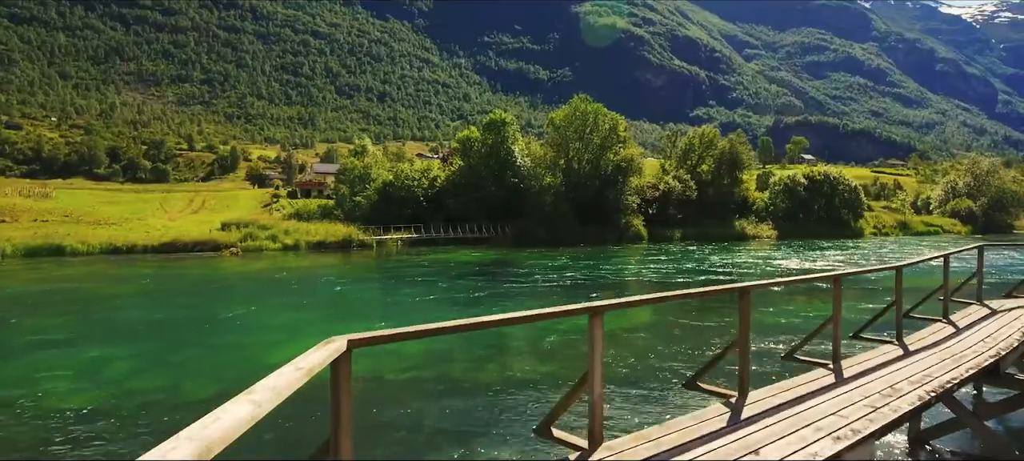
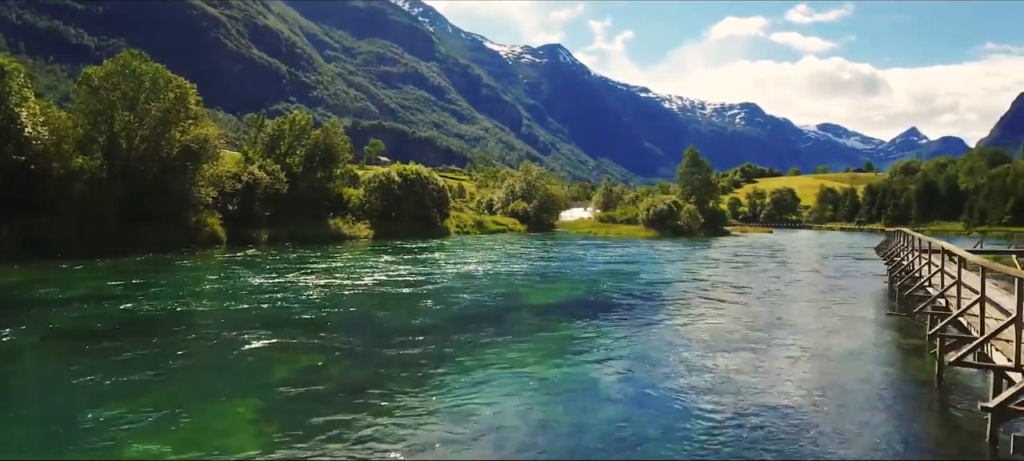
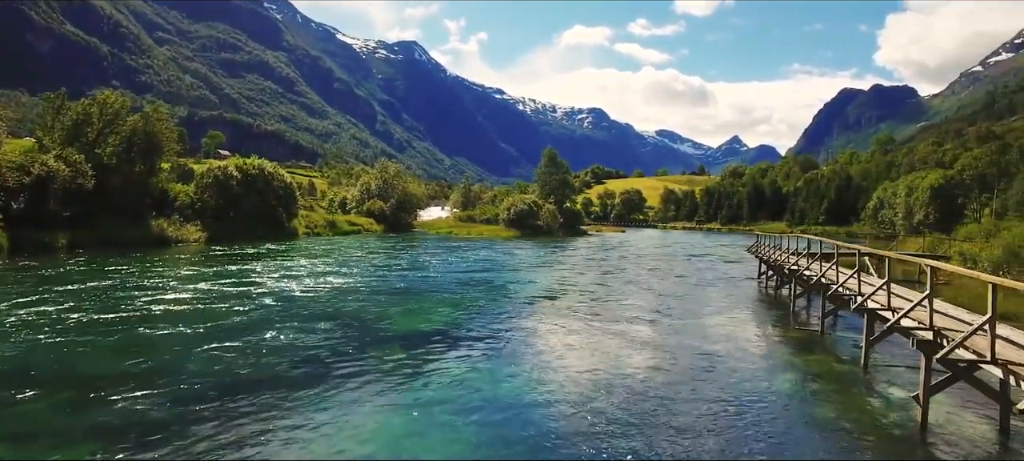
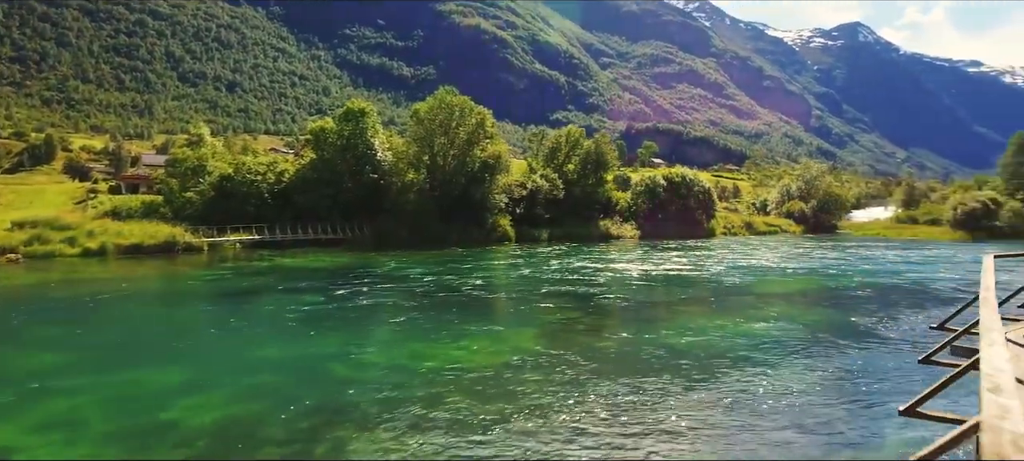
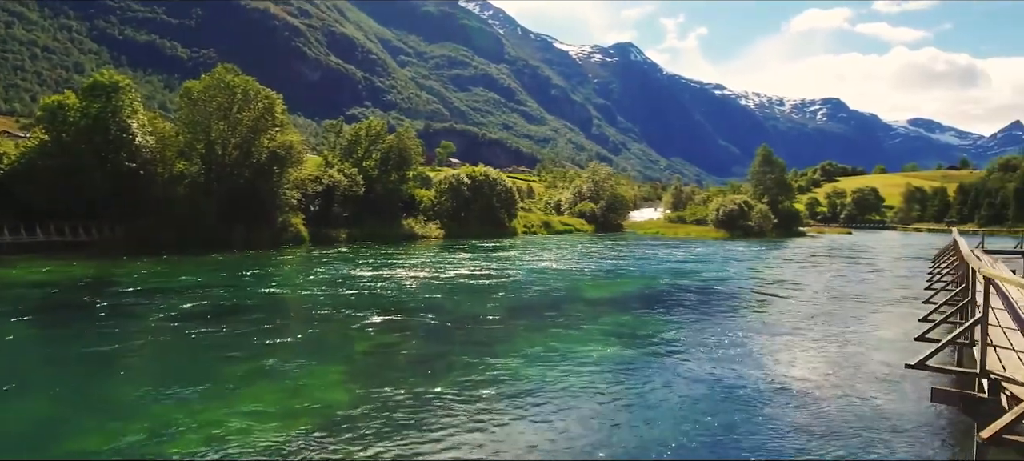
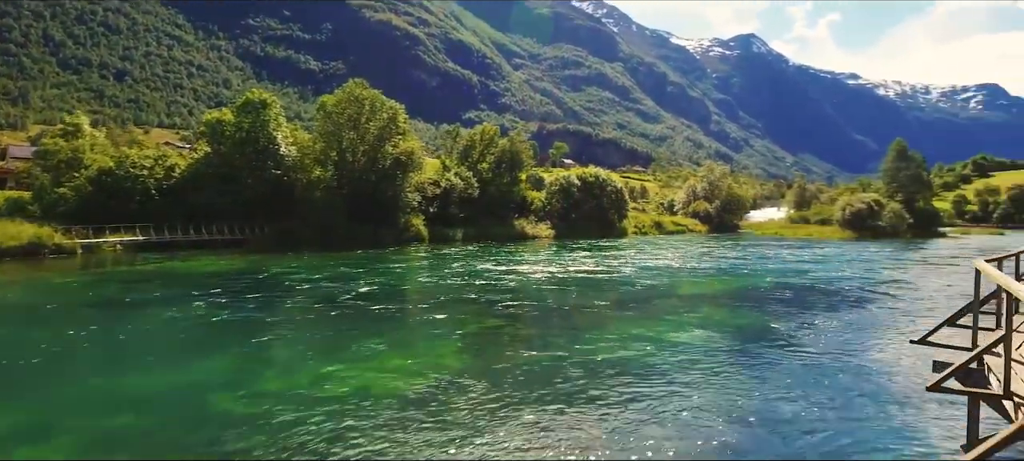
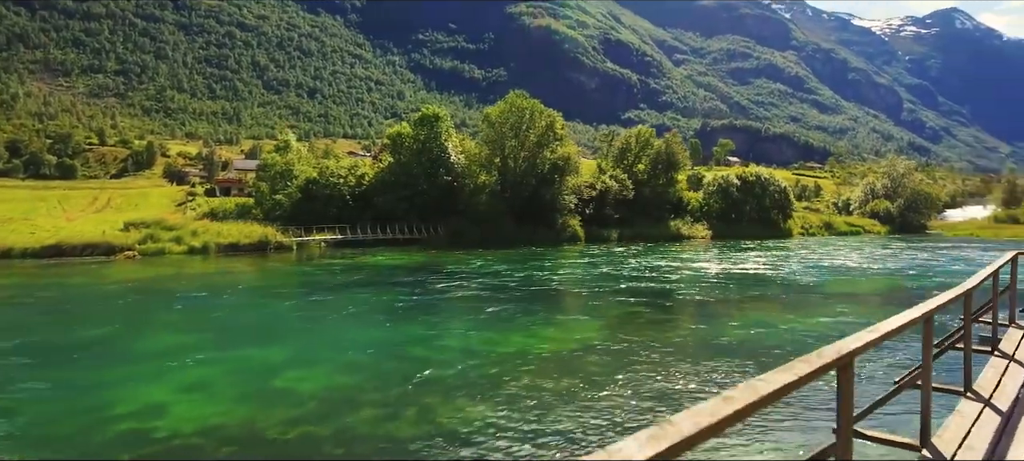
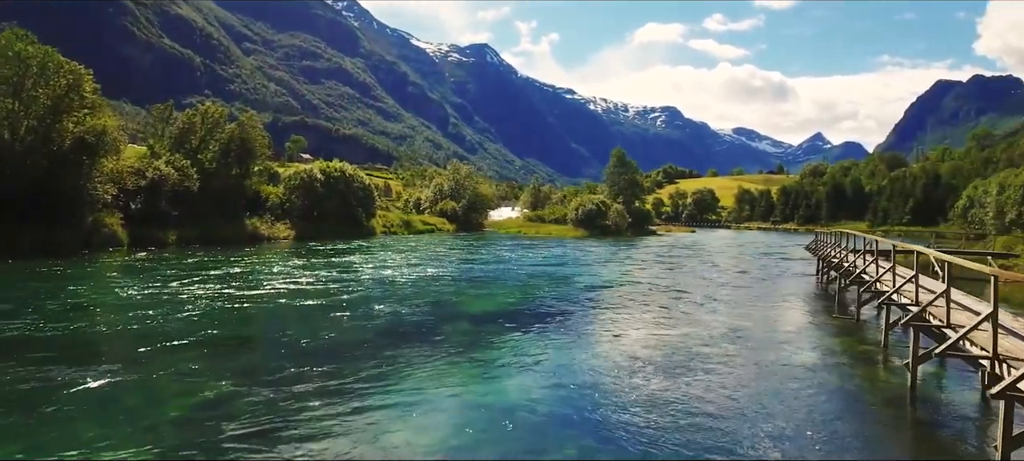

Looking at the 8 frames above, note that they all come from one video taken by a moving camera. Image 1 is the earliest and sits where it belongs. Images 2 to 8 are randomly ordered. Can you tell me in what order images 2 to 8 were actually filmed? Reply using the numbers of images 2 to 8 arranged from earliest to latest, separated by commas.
7, 4, 6, 5, 2, 8, 3
